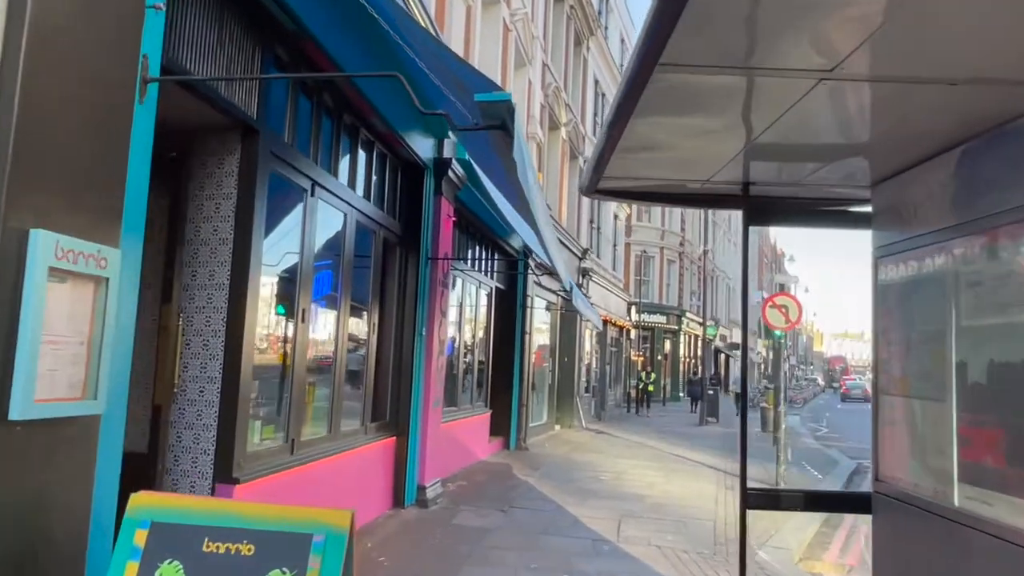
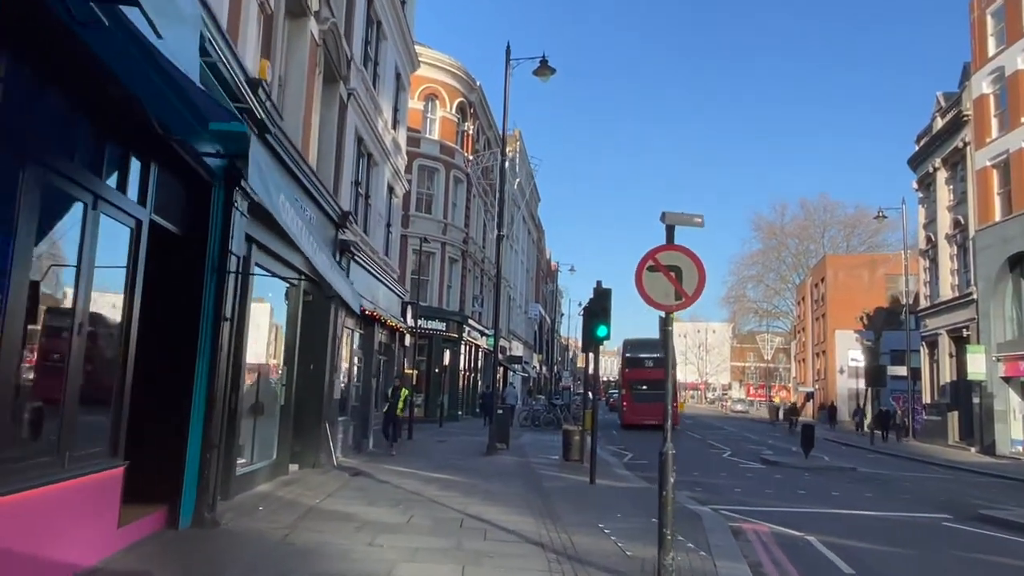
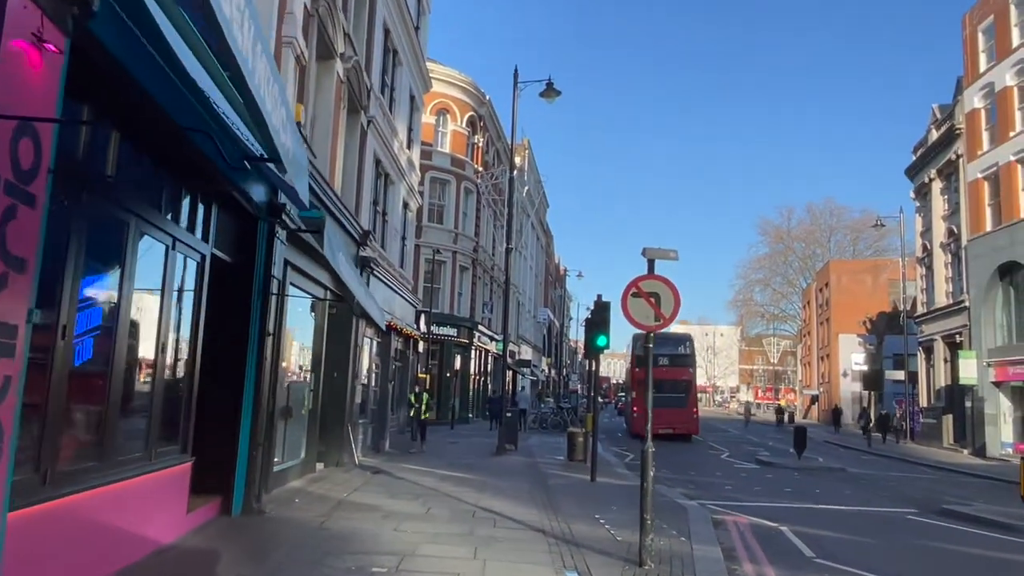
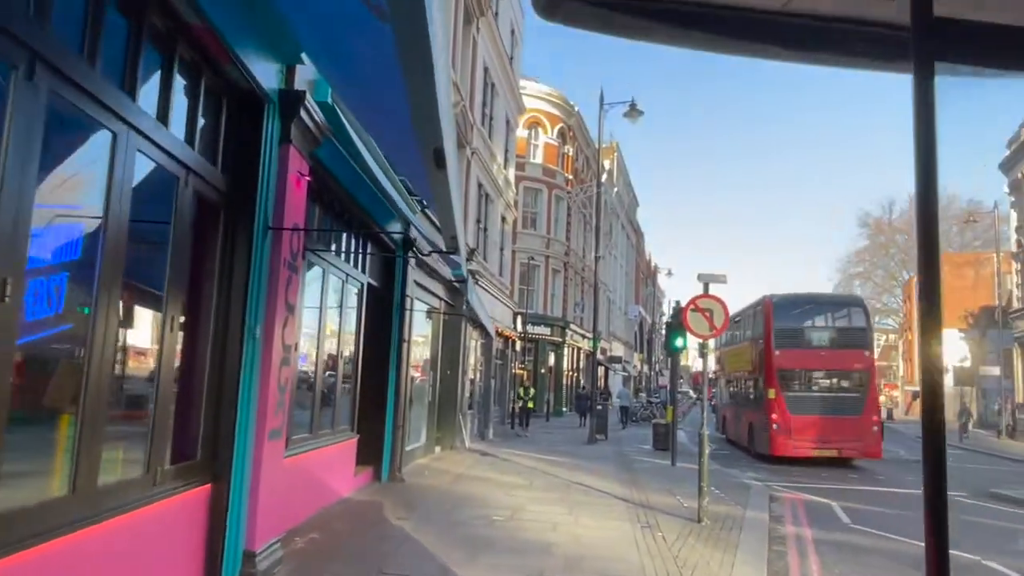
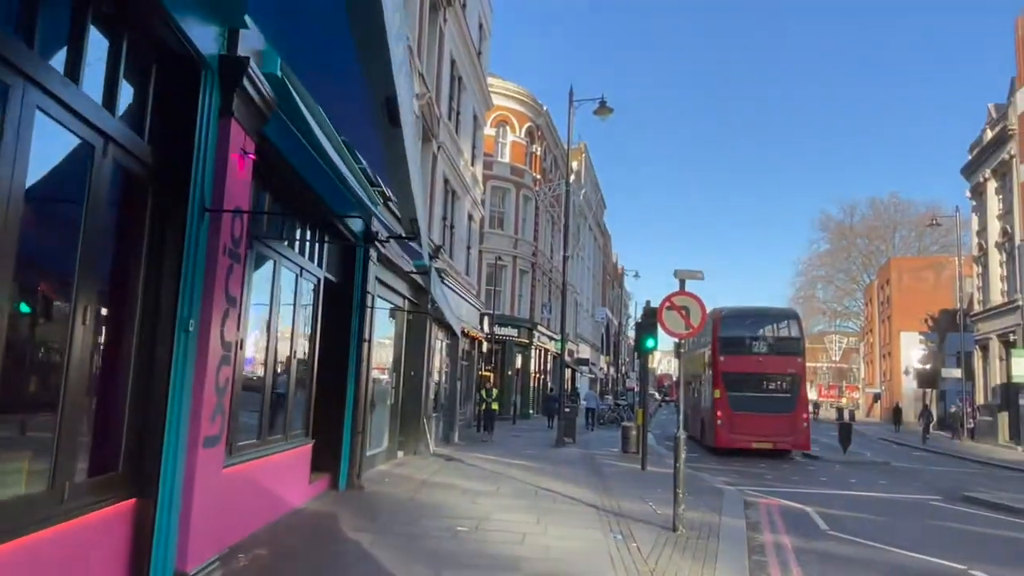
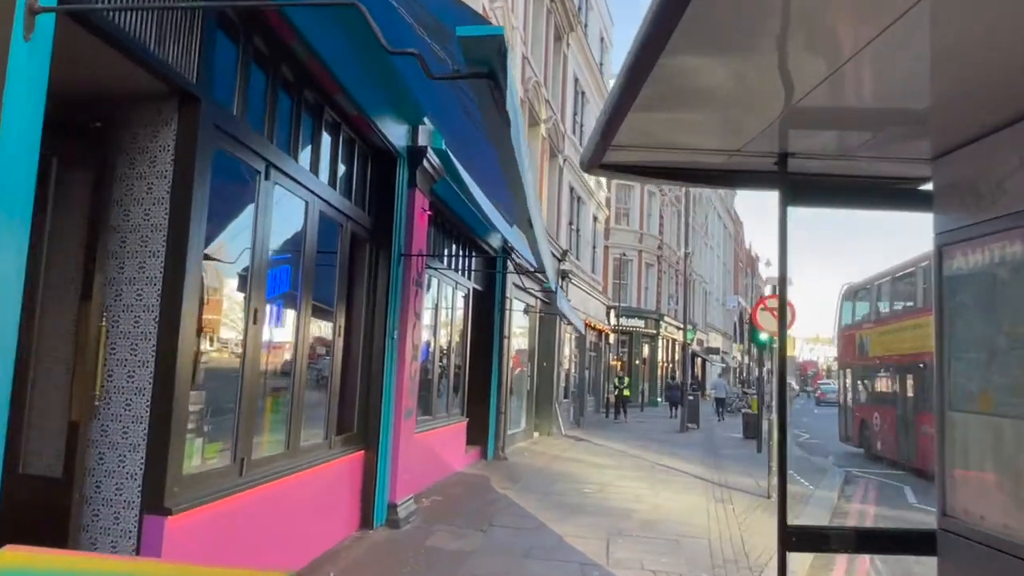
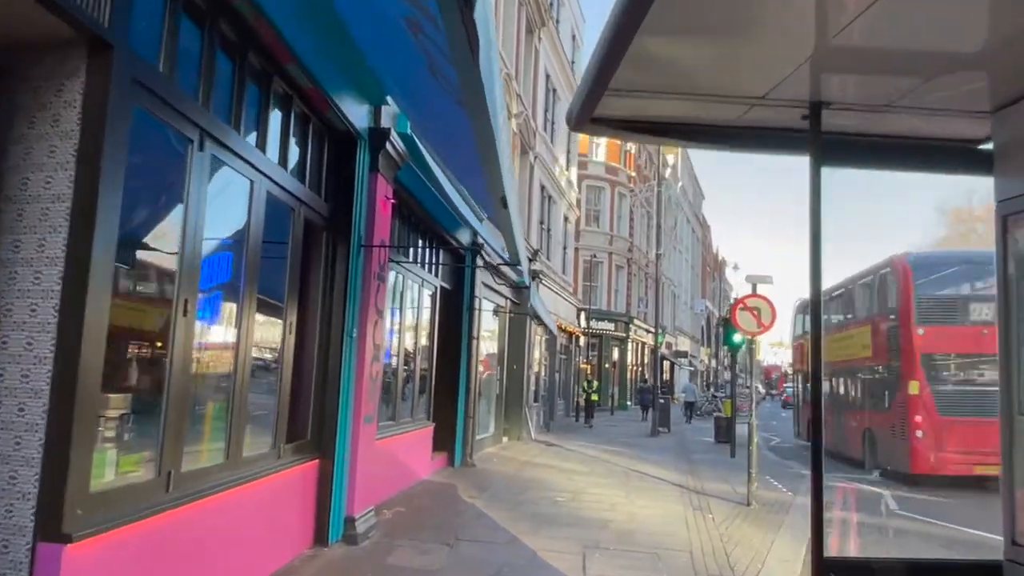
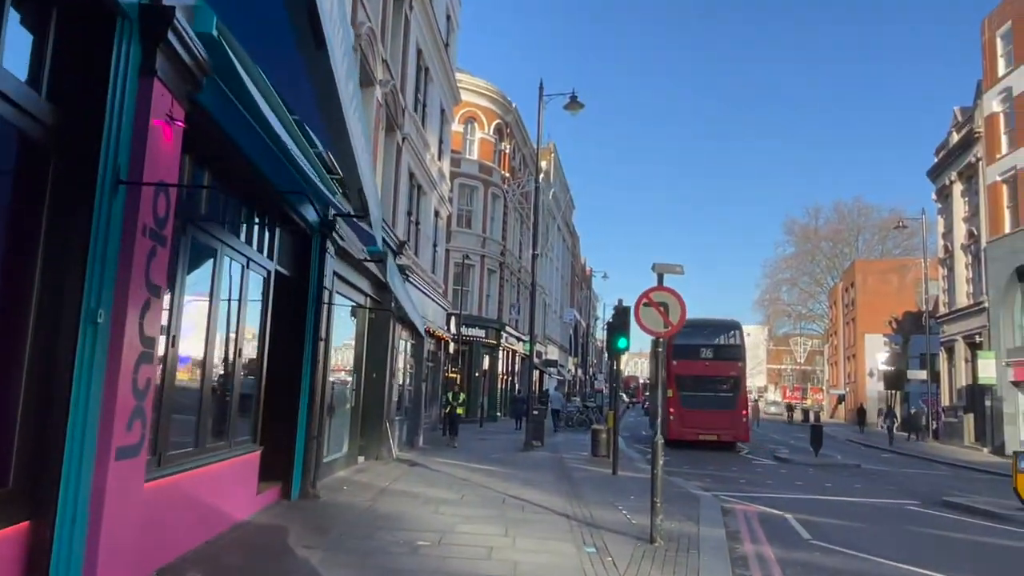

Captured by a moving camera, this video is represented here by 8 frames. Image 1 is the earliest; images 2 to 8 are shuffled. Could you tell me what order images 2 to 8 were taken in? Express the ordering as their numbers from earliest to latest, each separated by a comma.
6, 7, 4, 5, 8, 3, 2
